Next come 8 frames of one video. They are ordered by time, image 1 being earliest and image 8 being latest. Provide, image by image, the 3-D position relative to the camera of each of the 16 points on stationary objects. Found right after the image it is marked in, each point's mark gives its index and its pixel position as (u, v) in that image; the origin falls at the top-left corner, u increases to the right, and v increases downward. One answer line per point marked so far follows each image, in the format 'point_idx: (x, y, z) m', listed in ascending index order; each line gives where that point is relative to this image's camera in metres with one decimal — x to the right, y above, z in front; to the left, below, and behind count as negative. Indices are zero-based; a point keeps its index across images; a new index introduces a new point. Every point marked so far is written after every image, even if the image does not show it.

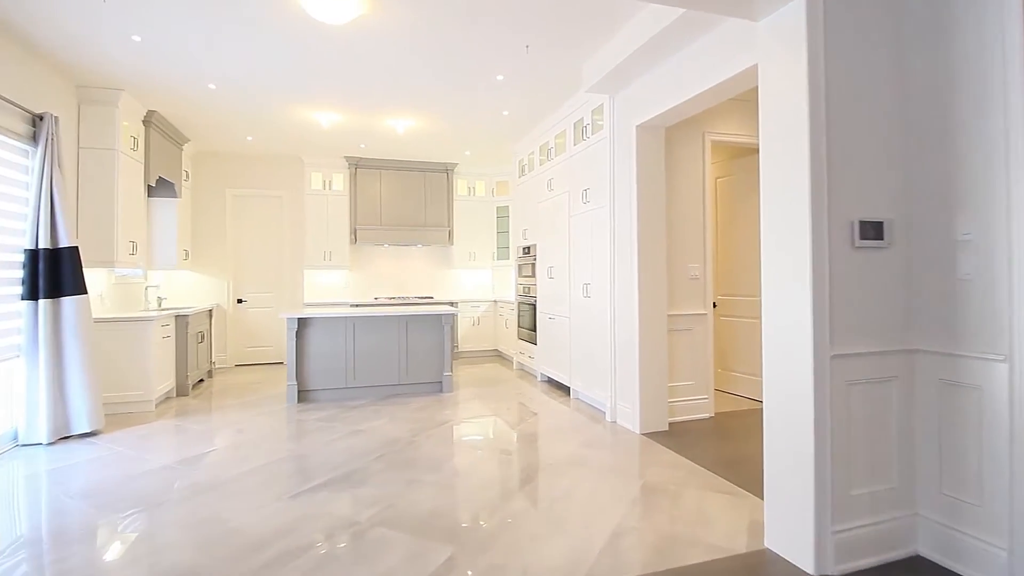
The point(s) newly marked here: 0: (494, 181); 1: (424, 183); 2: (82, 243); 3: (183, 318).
0: (-0.3, +1.8, +8.4) m
1: (-1.4, +1.6, +8.0) m
2: (-4.0, +0.4, +4.8) m
3: (-3.6, -0.3, +5.6) m
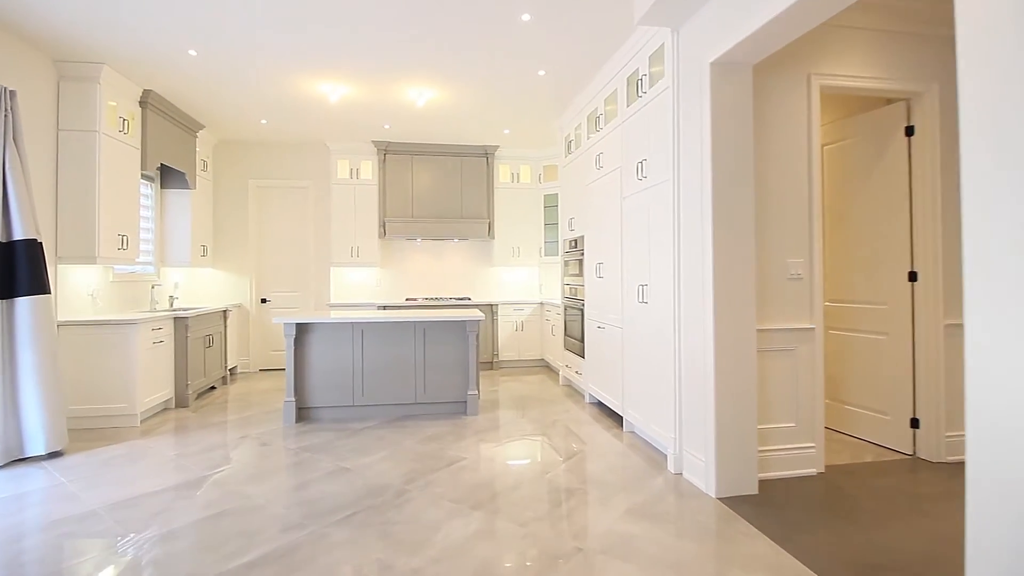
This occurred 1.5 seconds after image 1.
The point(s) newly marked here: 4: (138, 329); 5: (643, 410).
0: (+0.4, +1.8, +7.4) m
1: (-0.7, +1.7, +7.1) m
2: (-3.8, +0.4, +4.2) m
3: (-3.3, -0.3, +5.0) m
4: (-3.2, -0.4, +4.4) m
5: (+1.0, -0.9, +3.9) m
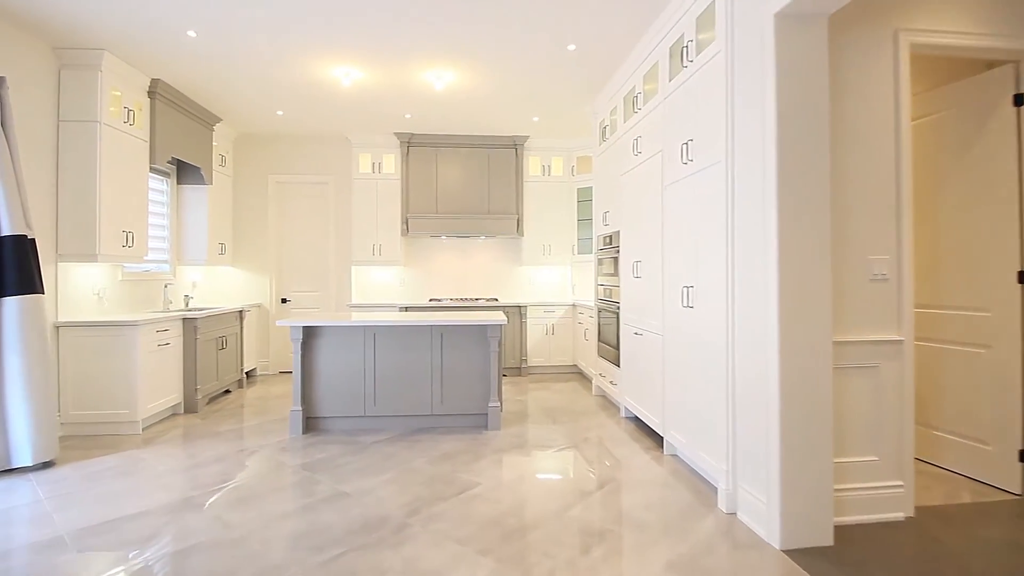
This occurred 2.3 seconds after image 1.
0: (+0.8, +1.8, +6.9) m
1: (-0.3, +1.6, +6.7) m
2: (-3.6, +0.4, +4.0) m
3: (-3.0, -0.3, +4.8) m
4: (-3.0, -0.3, +4.1) m
5: (+1.2, -1.0, +3.3) m
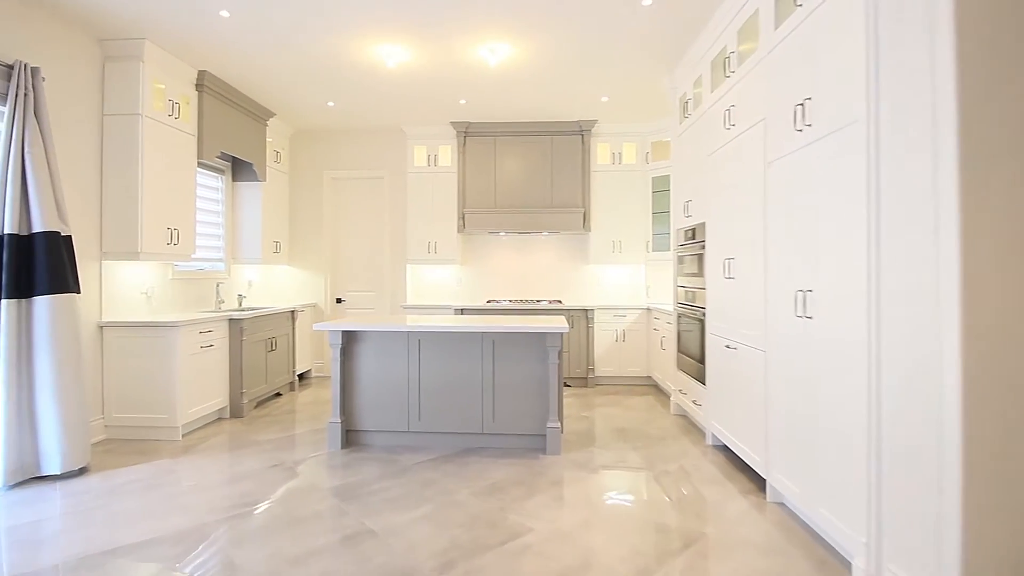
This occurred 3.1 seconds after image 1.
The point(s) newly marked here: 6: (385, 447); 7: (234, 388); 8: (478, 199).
0: (+1.6, +1.7, +6.1) m
1: (+0.5, +1.6, +6.1) m
2: (-3.1, +0.5, +3.9) m
3: (-2.5, -0.3, +4.6) m
4: (-2.6, -0.3, +3.9) m
5: (+1.5, -1.0, +2.6) m
6: (-0.9, -1.2, +3.8) m
7: (-2.5, -0.9, +4.6) m
8: (-0.4, +1.1, +6.1) m
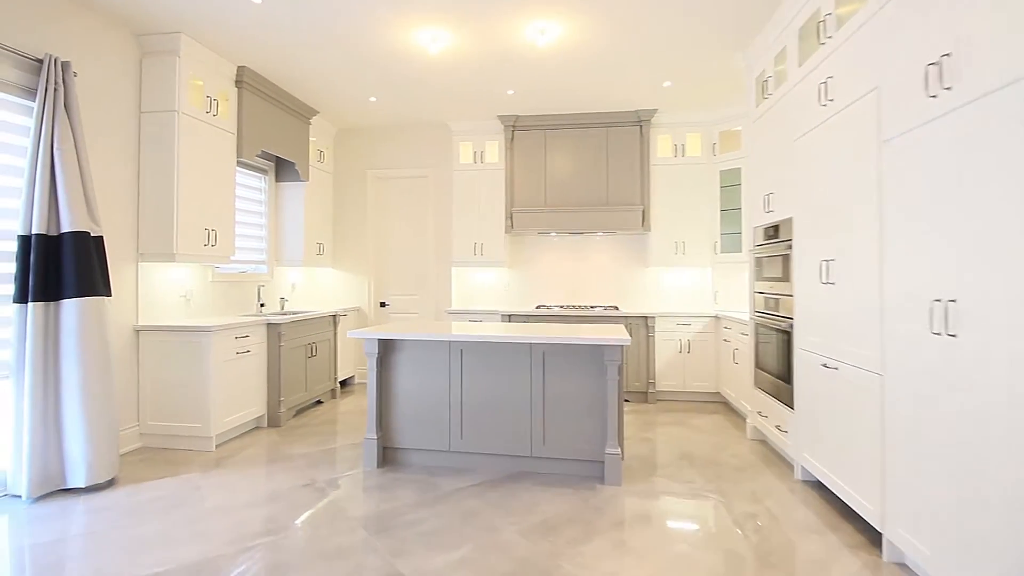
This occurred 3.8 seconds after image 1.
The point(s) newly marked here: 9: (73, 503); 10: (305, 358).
0: (+2.2, +1.7, +5.5) m
1: (+1.0, +1.6, +5.6) m
2: (-2.7, +0.4, +3.8) m
3: (-2.0, -0.3, +4.4) m
4: (-2.2, -0.4, +3.7) m
5: (+1.7, -1.0, +2.0) m
6: (-0.6, -1.2, +3.5) m
7: (-2.1, -0.9, +4.4) m
8: (+0.2, +1.0, +5.7) m
9: (-2.5, -1.2, +2.9) m
10: (-2.0, -0.7, +4.8) m
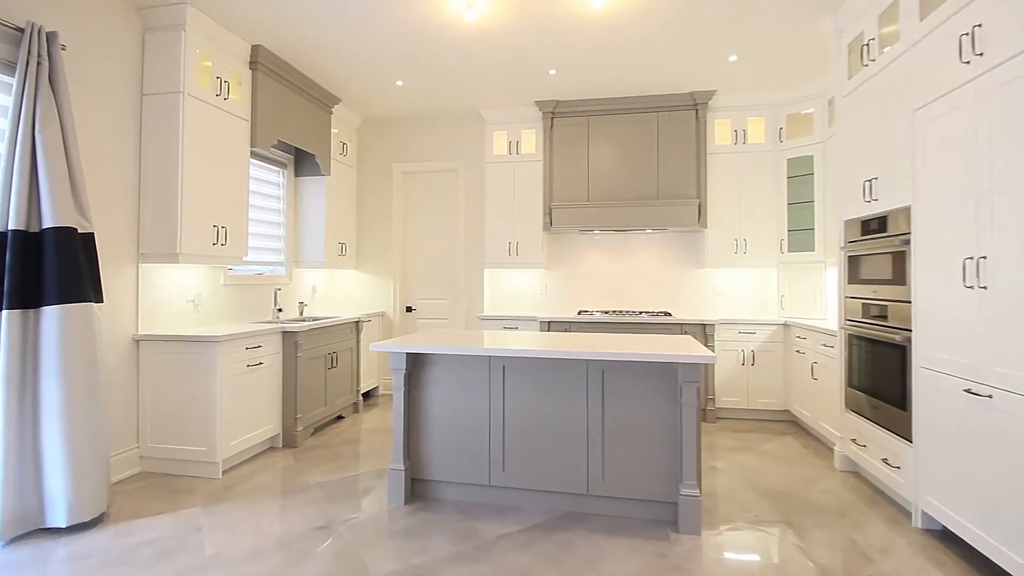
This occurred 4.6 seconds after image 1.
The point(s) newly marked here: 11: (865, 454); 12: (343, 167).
0: (+2.6, +1.7, +4.9) m
1: (+1.4, +1.5, +5.0) m
2: (-2.4, +0.4, +3.3) m
3: (-1.7, -0.4, +3.9) m
4: (-1.9, -0.4, +3.3) m
5: (+1.9, -1.0, +1.4) m
6: (-0.3, -1.3, +2.9) m
7: (-1.7, -1.0, +3.9) m
8: (+0.6, +1.0, +5.2) m
9: (-2.2, -1.3, +2.5) m
10: (-1.6, -0.7, +4.4) m
11: (+2.2, -1.1, +3.2) m
12: (-1.8, +1.3, +5.3) m
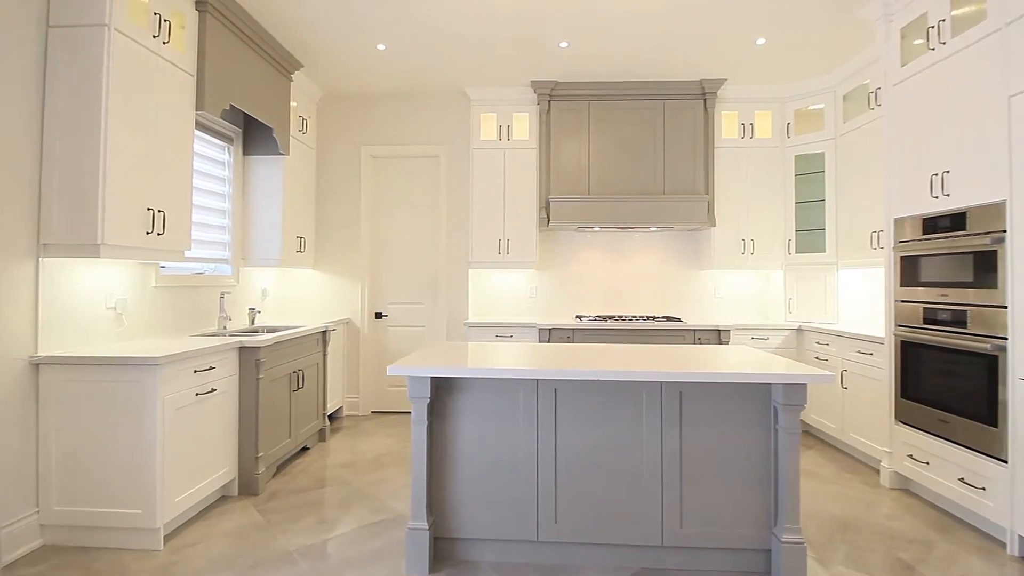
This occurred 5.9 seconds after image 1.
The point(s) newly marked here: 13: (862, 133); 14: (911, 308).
0: (+2.5, +1.6, +4.7) m
1: (+1.4, +1.5, +4.6) m
2: (-2.2, +0.4, +2.4) m
3: (-1.6, -0.4, +3.1) m
4: (-1.7, -0.4, +2.4) m
5: (+2.4, -1.0, +1.1) m
6: (-0.1, -1.3, +2.3) m
7: (-1.6, -1.0, +3.1) m
8: (+0.5, +1.0, +4.7) m
9: (-1.9, -1.3, +1.6) m
10: (-1.6, -0.7, +3.5) m
11: (+2.4, -1.1, +3.0) m
12: (-1.9, +1.2, +4.5) m
13: (+2.8, +1.2, +4.0) m
14: (+2.4, -0.1, +3.1) m
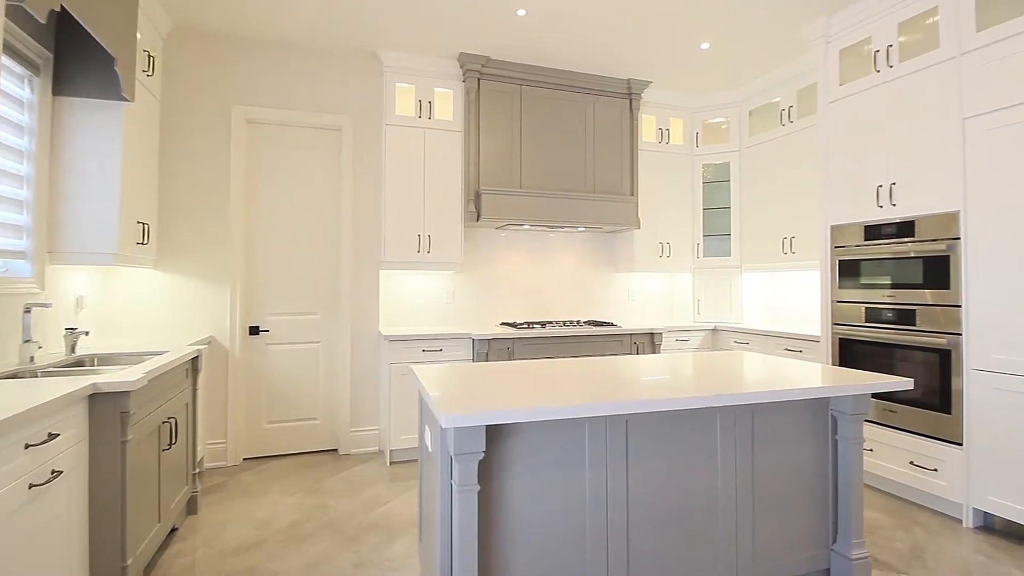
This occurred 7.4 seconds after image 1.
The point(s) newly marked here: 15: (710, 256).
0: (+1.8, +1.6, +4.9) m
1: (+0.7, +1.5, +4.4) m
2: (-1.9, +0.4, +1.1) m
3: (-1.5, -0.4, +2.0) m
4: (-1.4, -0.4, +1.3) m
5: (+2.9, -1.0, +1.5) m
6: (+0.2, -1.3, +1.7) m
7: (-1.6, -1.0, +1.9) m
8: (-0.1, +0.9, +4.1) m
9: (-1.3, -1.3, +0.4) m
10: (-1.6, -0.8, +2.4) m
11: (+2.3, -1.1, +3.2) m
12: (-2.3, +1.2, +3.2) m
13: (+2.2, +1.2, +4.4) m
14: (+2.2, -0.1, +3.3) m
15: (+1.9, +0.3, +4.8) m
